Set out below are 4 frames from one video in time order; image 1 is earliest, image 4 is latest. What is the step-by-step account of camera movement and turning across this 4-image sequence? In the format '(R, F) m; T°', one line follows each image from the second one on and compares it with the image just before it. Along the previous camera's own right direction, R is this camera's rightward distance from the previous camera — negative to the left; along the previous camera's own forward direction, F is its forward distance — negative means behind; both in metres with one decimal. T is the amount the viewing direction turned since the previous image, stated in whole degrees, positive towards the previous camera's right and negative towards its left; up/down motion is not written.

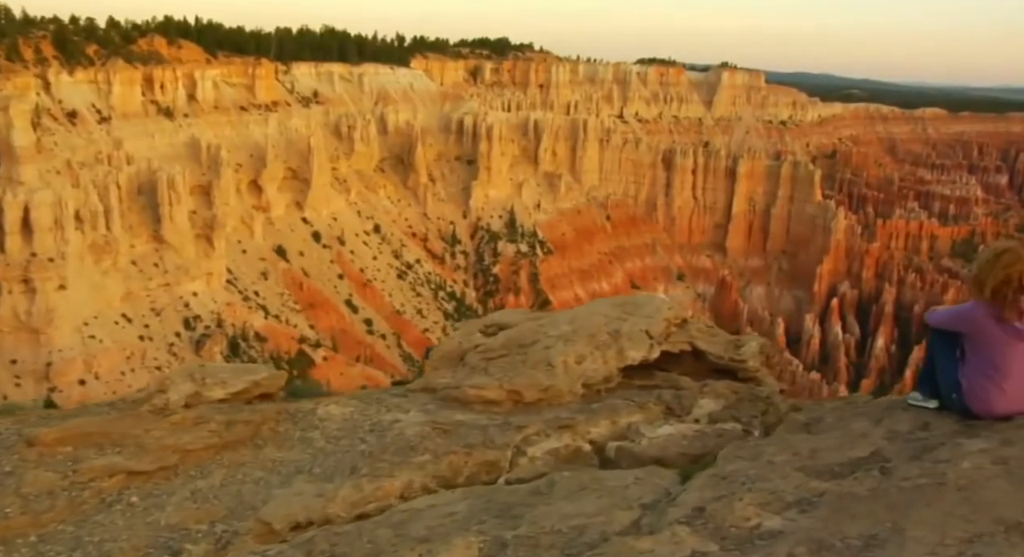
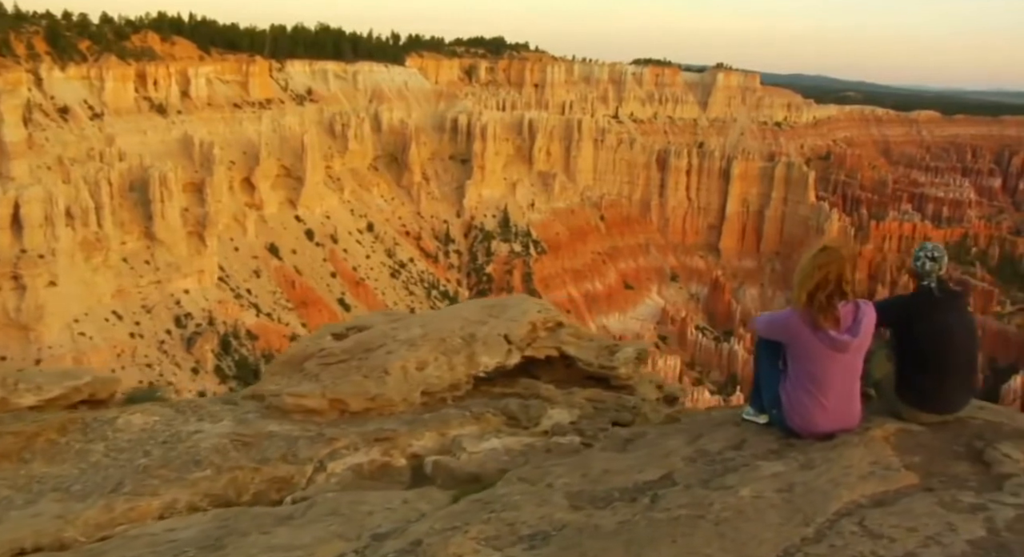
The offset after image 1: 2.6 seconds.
(+1.4, +0.5) m; 0°
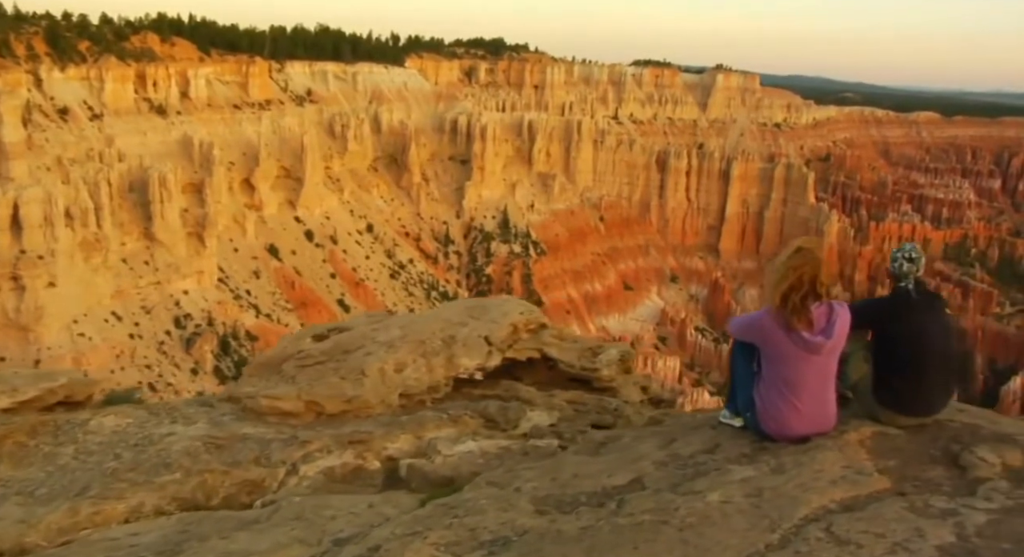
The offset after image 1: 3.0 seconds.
(+0.2, +0.1) m; 0°
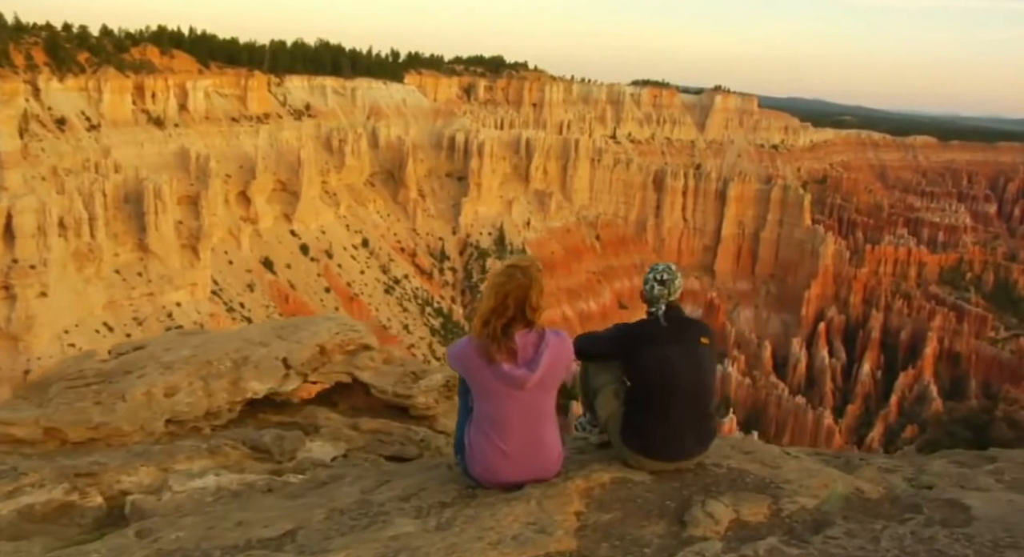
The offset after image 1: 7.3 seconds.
(+1.7, +0.6) m; 0°
